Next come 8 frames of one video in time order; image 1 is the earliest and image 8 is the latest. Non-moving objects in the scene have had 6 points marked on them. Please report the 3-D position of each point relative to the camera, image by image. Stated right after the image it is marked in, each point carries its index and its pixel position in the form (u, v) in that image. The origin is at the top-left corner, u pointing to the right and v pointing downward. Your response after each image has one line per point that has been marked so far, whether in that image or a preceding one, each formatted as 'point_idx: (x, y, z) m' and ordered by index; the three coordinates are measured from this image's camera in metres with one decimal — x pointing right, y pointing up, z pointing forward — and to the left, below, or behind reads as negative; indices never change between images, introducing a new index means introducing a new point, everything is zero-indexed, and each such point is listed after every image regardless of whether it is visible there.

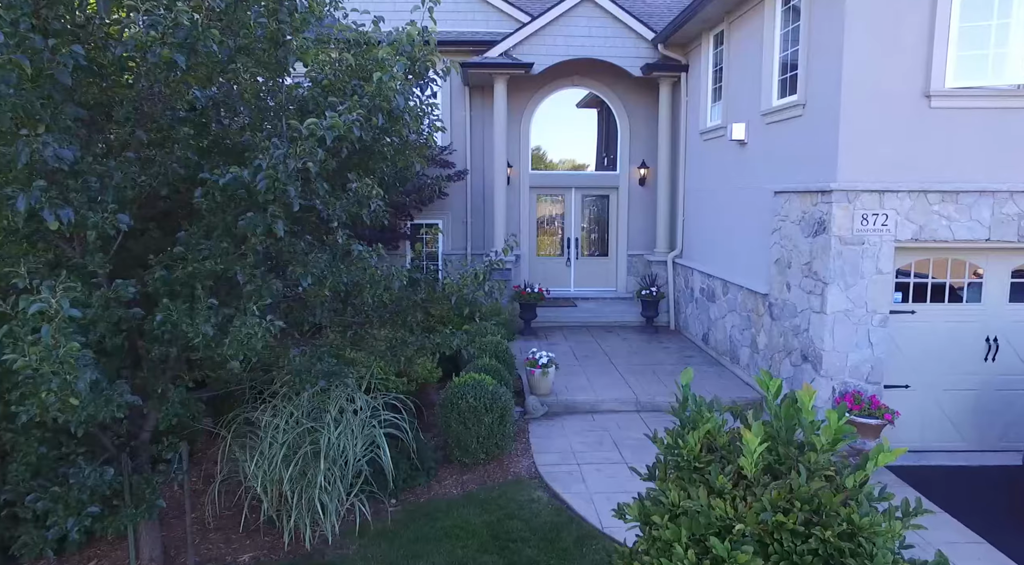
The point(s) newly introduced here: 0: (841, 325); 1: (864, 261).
0: (+3.1, -0.4, +6.0) m
1: (+3.3, +0.2, +6.0) m
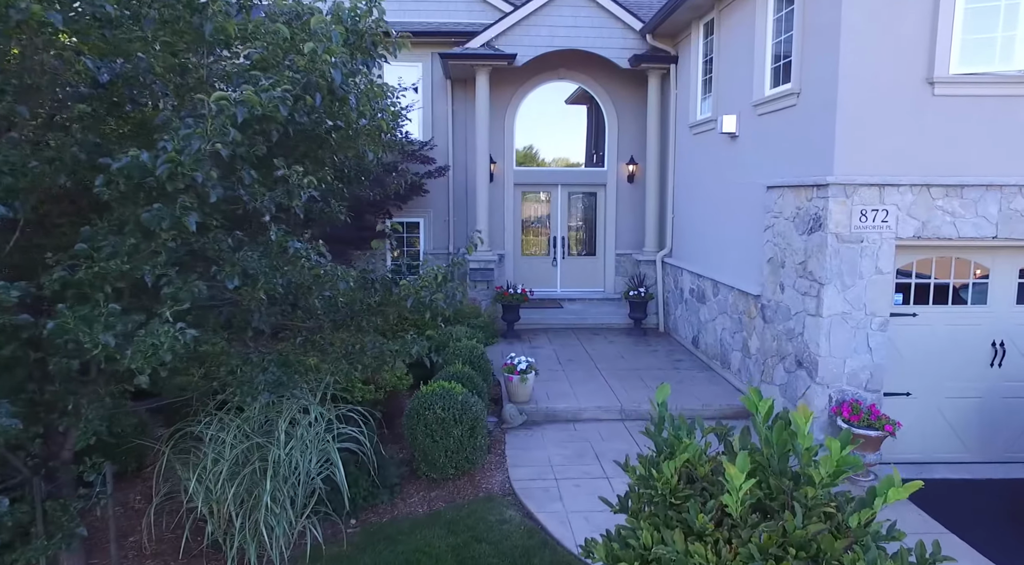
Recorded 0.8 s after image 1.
0: (+2.8, -0.4, +5.6) m
1: (+3.0, +0.2, +5.6) m
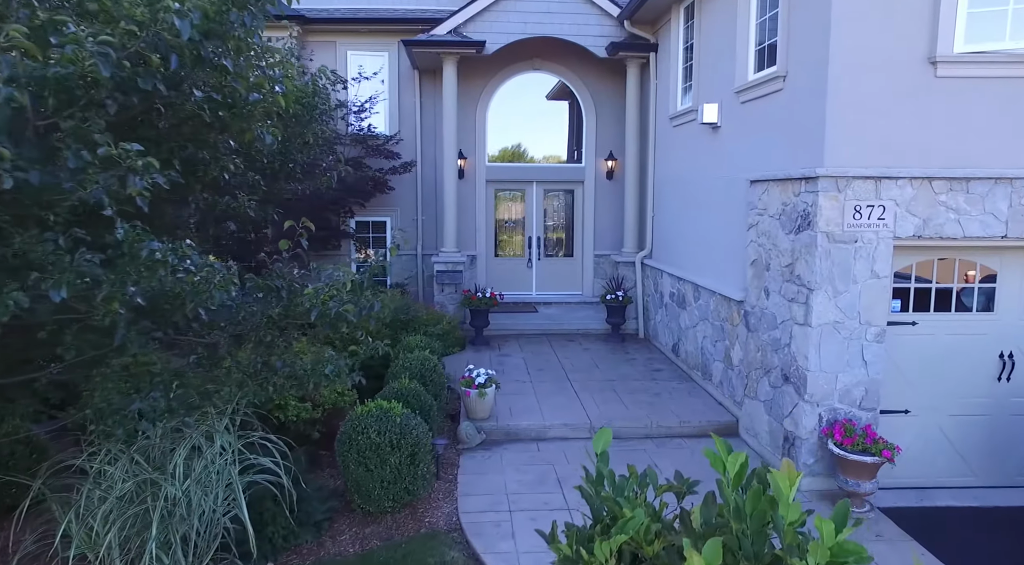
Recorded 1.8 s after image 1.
0: (+2.5, -0.4, +5.0) m
1: (+2.6, +0.1, +4.9) m
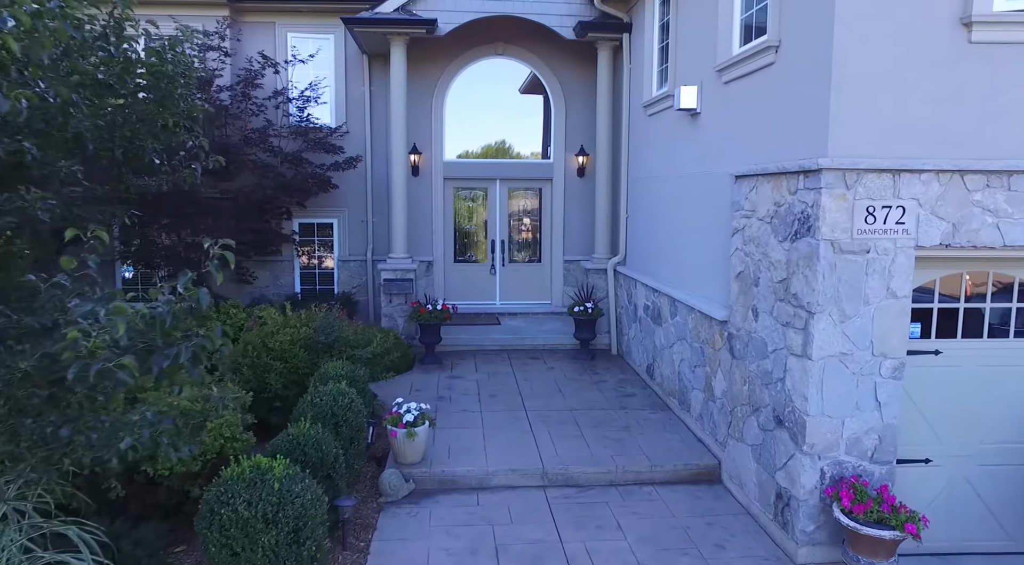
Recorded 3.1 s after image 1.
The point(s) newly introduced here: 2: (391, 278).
0: (+2.0, -0.6, +3.9) m
1: (+2.1, 0.0, +3.9) m
2: (-1.7, +0.1, +8.9) m
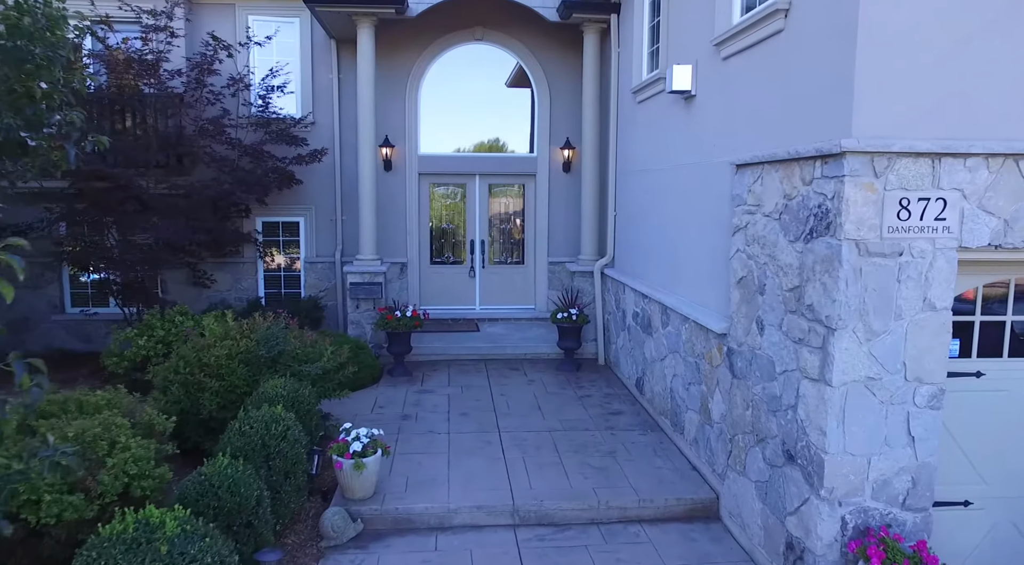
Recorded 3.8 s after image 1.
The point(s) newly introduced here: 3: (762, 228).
0: (+1.7, -0.6, +3.2) m
1: (+1.9, 0.0, +3.2) m
2: (-1.9, 0.0, +8.2) m
3: (+1.5, +0.3, +3.9) m
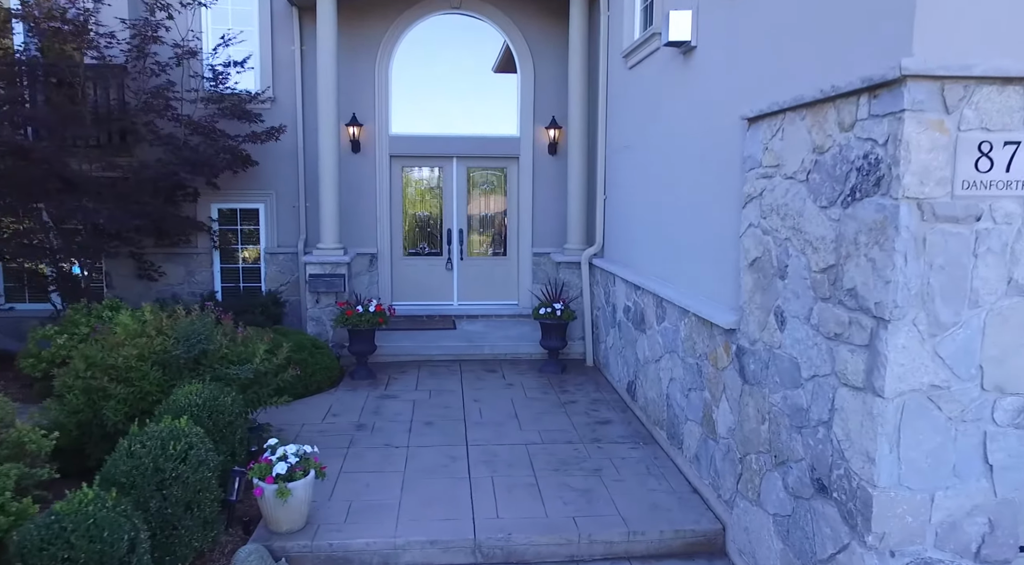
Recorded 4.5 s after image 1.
0: (+1.5, -0.5, +2.4) m
1: (+1.7, +0.1, +2.3) m
2: (-2.2, +0.1, +7.3) m
3: (+1.3, +0.4, +3.1) m
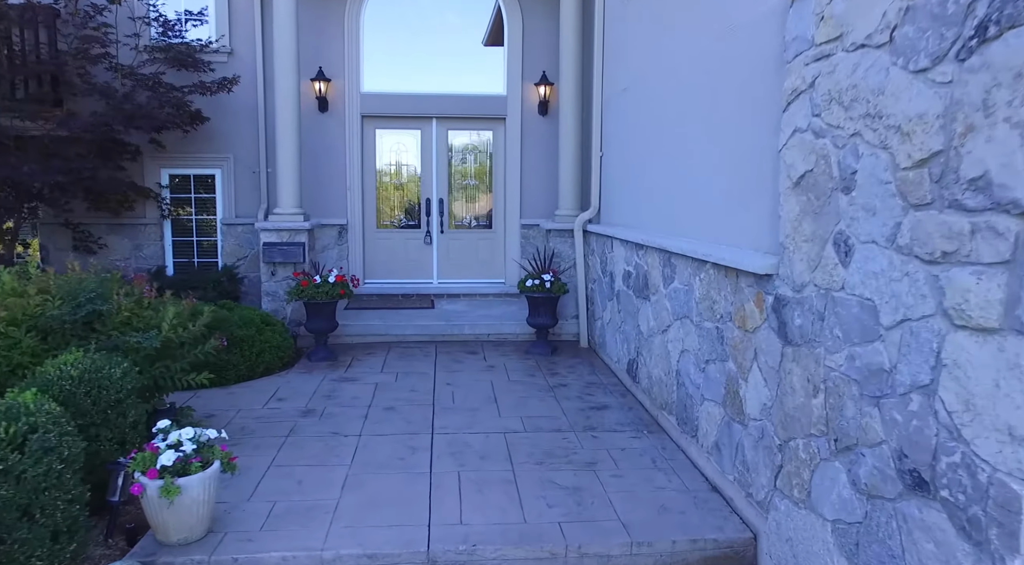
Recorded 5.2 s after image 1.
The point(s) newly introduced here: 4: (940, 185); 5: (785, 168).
0: (+1.4, -0.2, +1.5) m
1: (+1.6, +0.4, +1.4) m
2: (-2.4, +0.4, +6.4) m
3: (+1.2, +0.7, +2.2) m
4: (+1.2, +0.3, +1.8) m
5: (+1.1, +0.5, +2.6) m
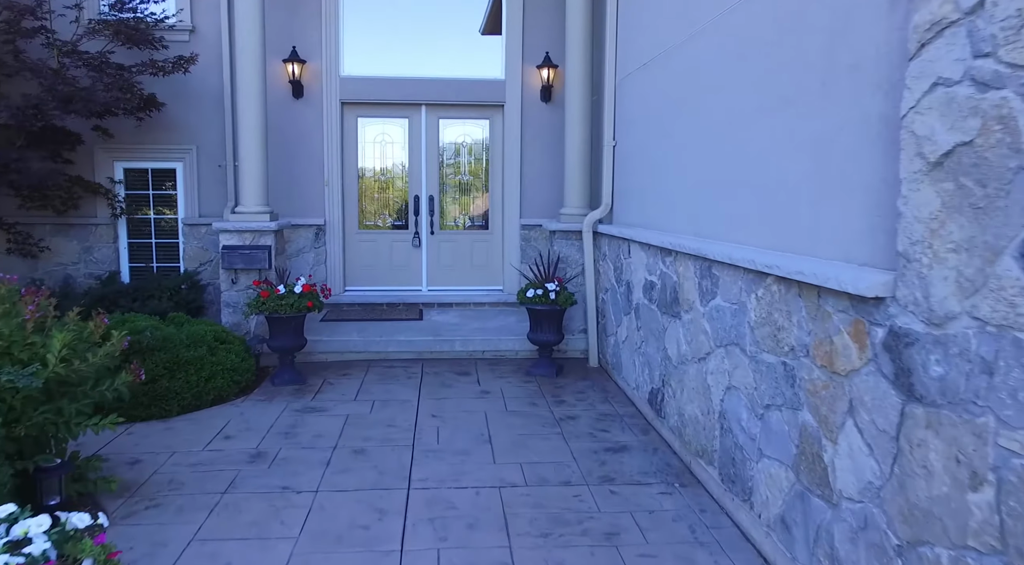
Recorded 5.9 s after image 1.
0: (+1.4, -0.3, +0.6) m
1: (+1.5, +0.3, +0.6) m
2: (-2.4, +0.3, +5.5) m
3: (+1.2, +0.6, +1.3) m
4: (+1.2, +0.2, +0.9) m
5: (+1.1, +0.4, +1.7) m
